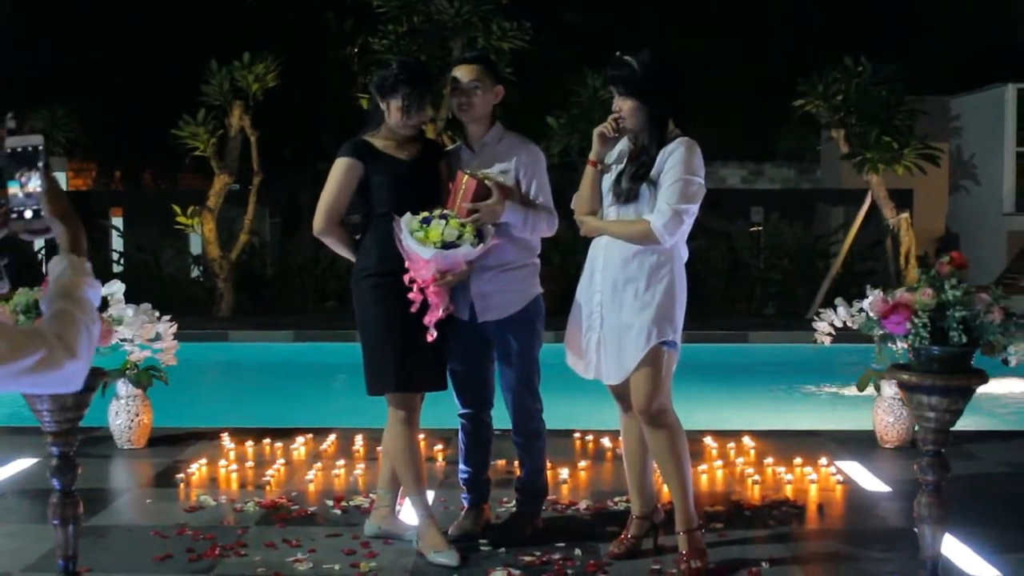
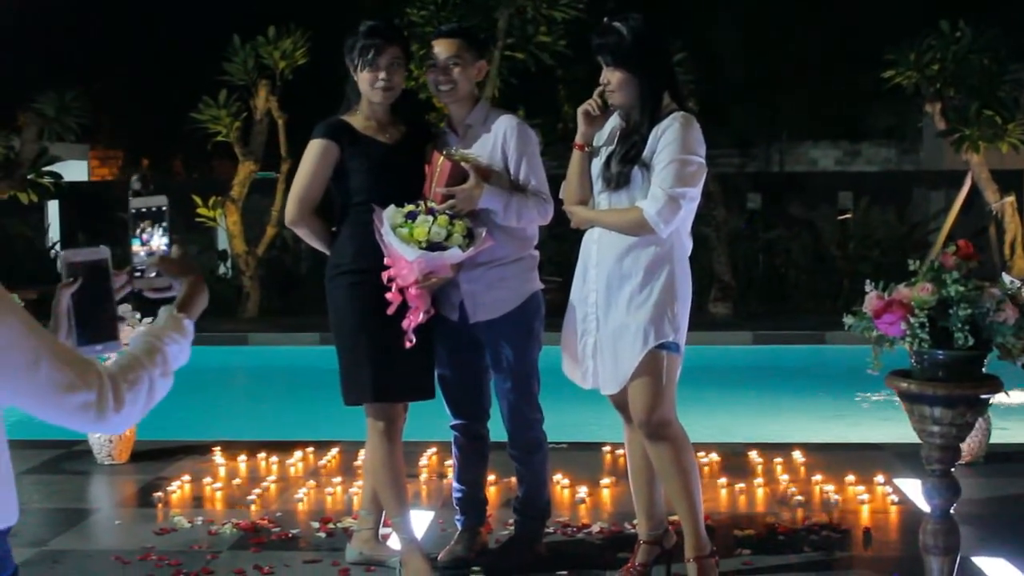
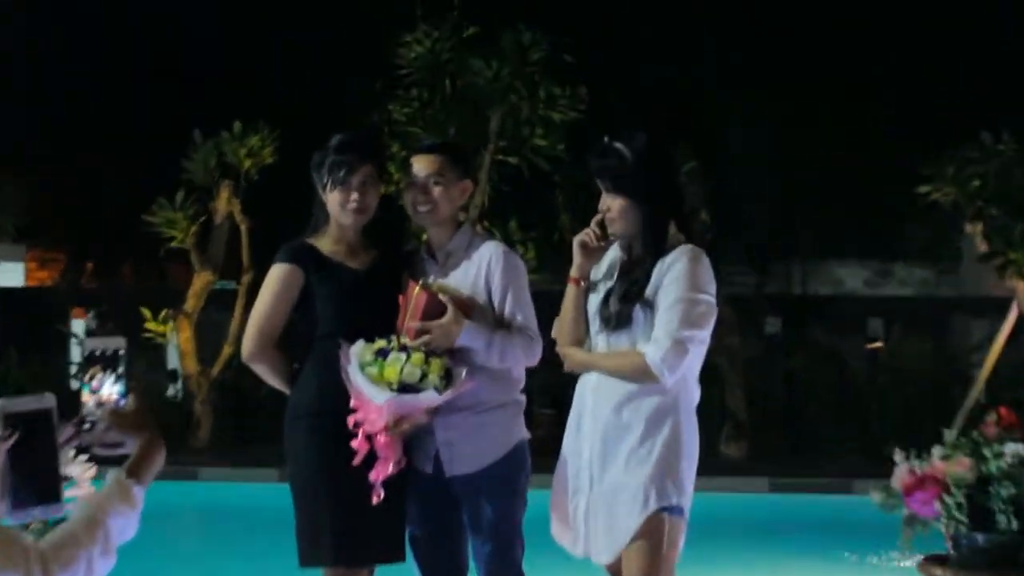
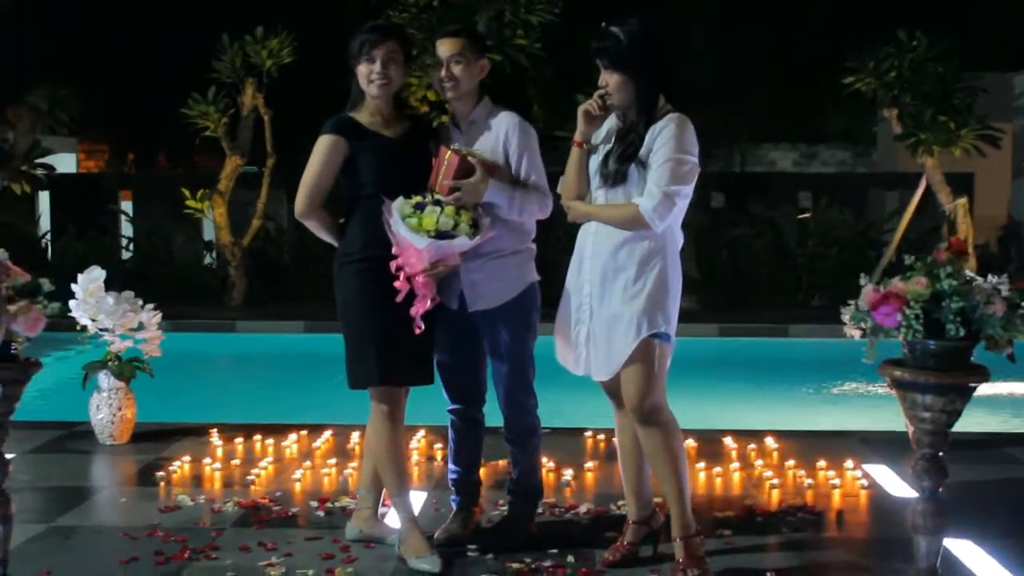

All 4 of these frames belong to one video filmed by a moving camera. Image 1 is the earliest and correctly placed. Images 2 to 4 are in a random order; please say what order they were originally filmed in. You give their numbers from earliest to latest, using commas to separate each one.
4, 2, 3
